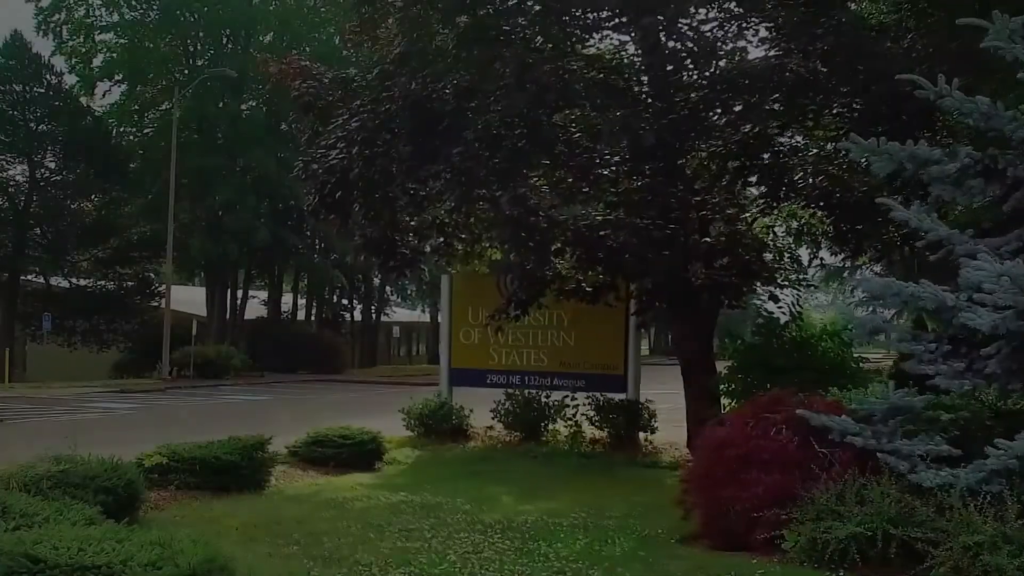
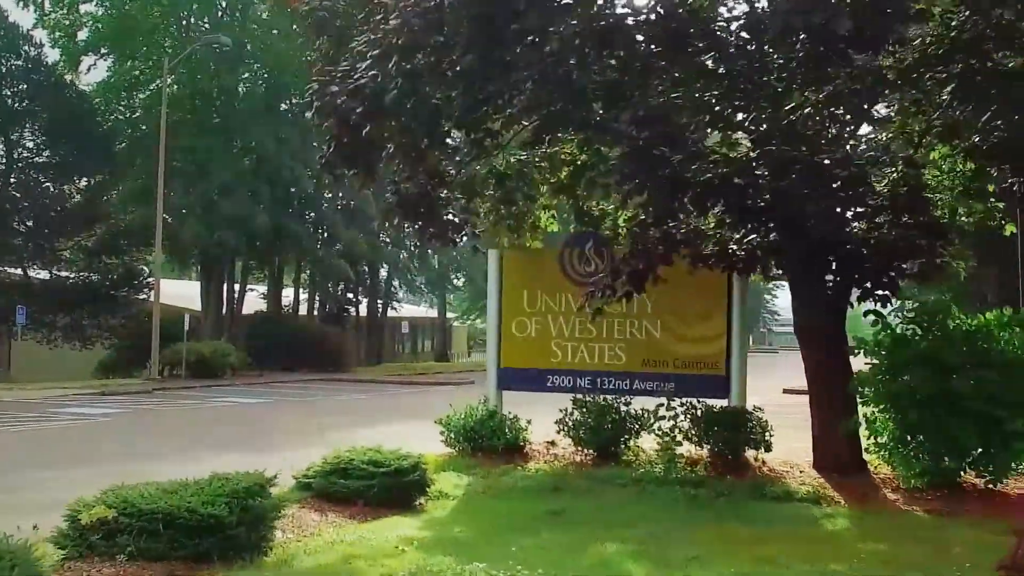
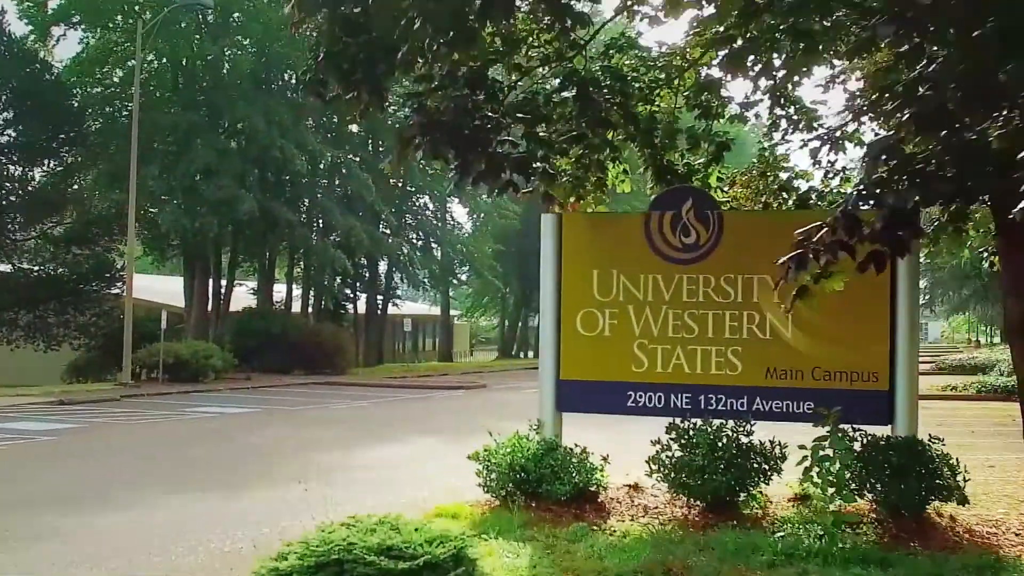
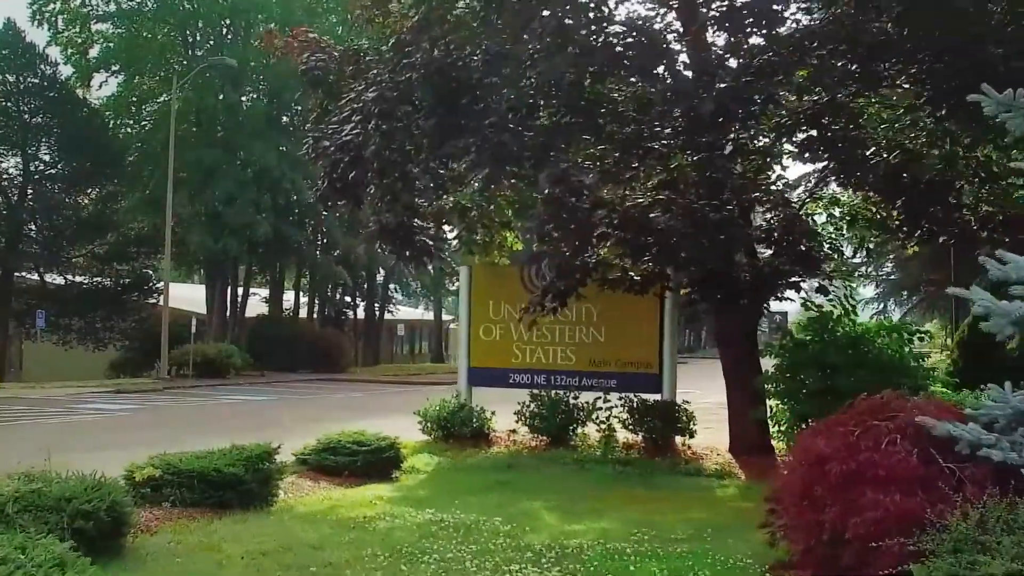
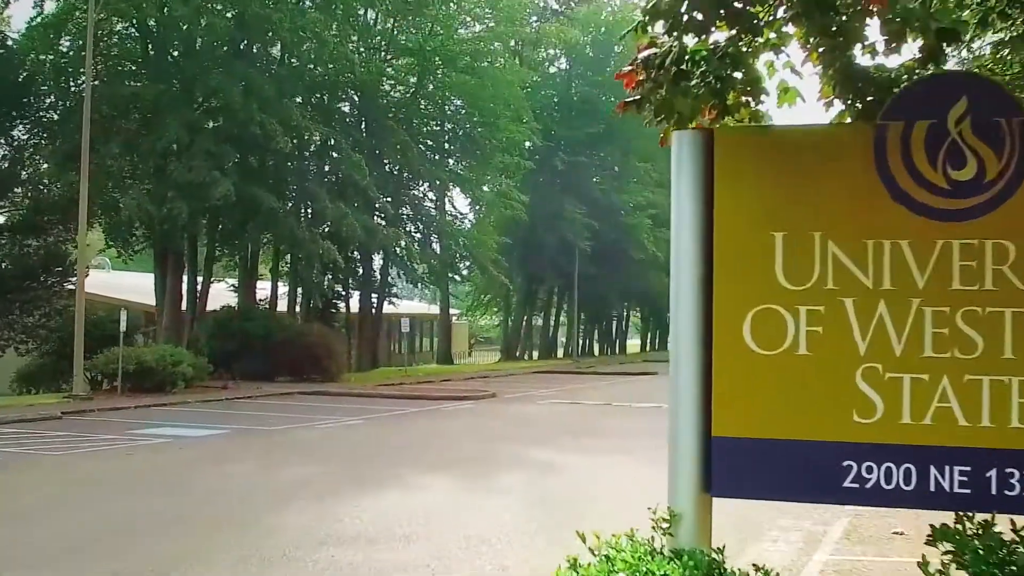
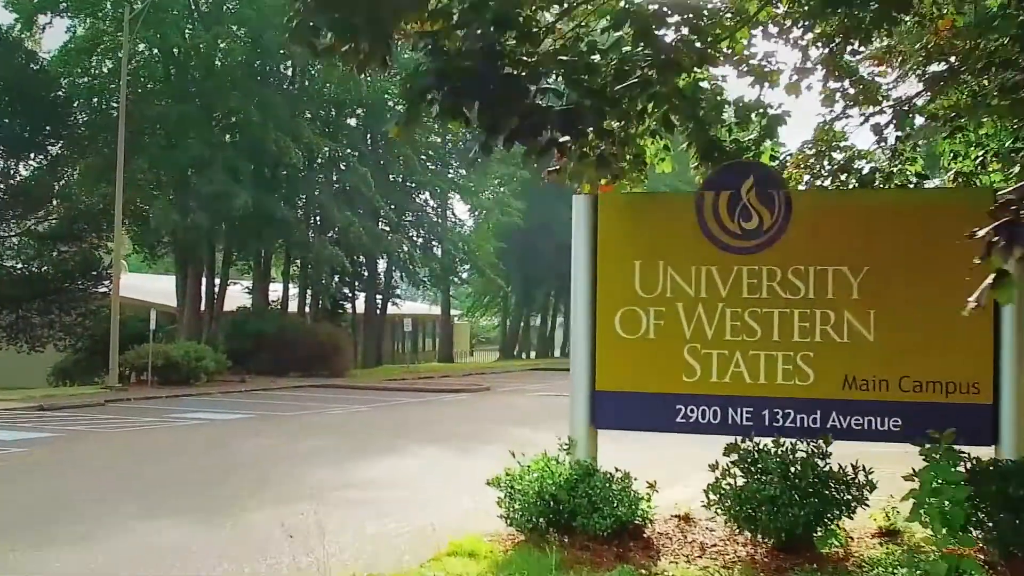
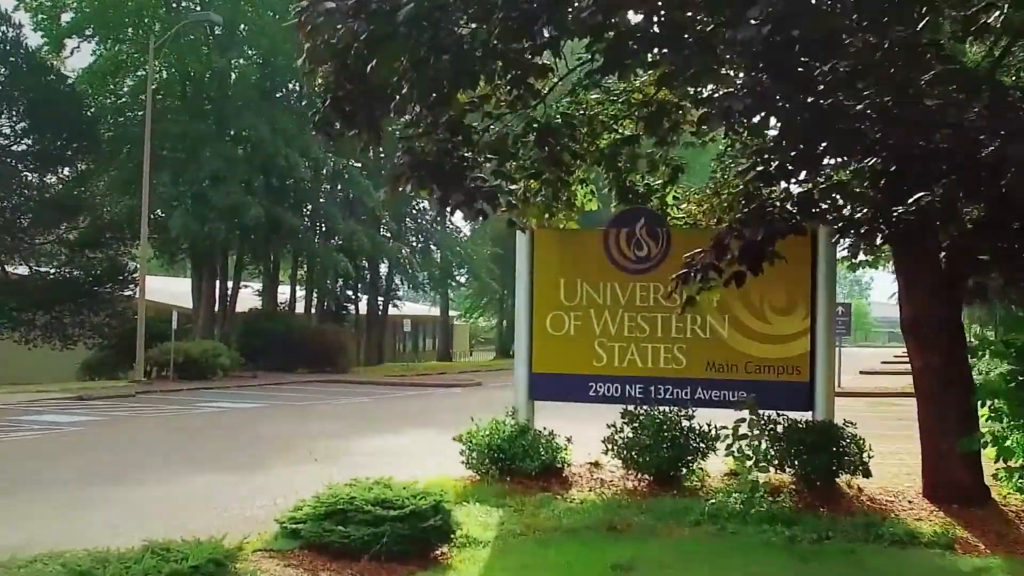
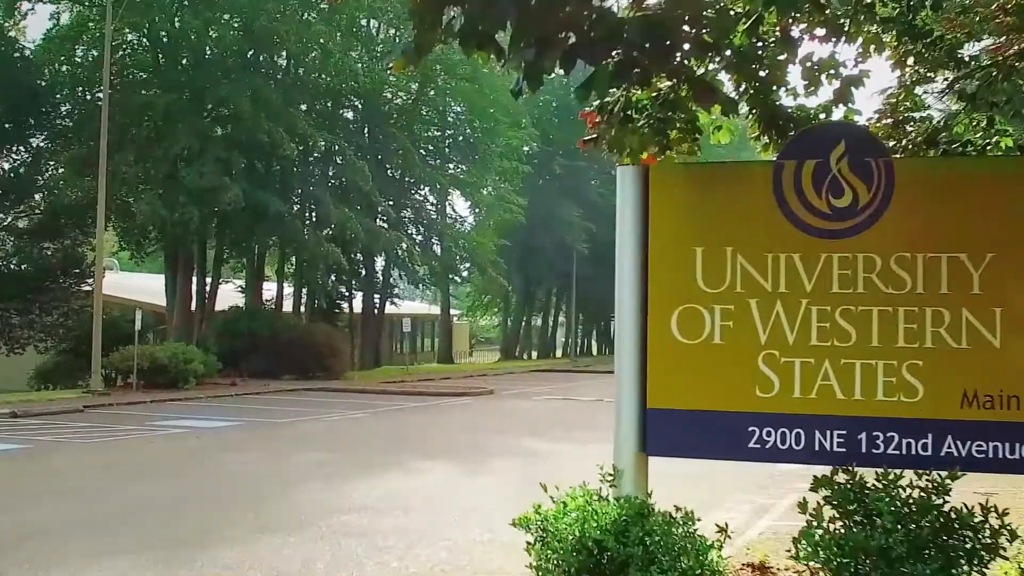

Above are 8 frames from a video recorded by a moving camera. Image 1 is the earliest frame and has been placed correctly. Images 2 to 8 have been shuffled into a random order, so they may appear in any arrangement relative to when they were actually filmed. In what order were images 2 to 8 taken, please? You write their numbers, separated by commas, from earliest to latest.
4, 2, 7, 3, 6, 8, 5
